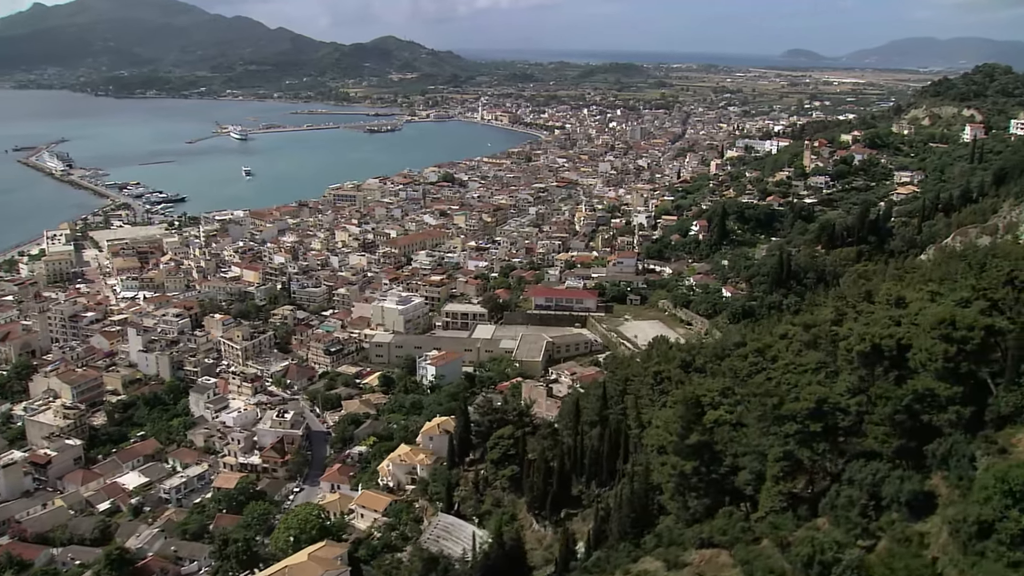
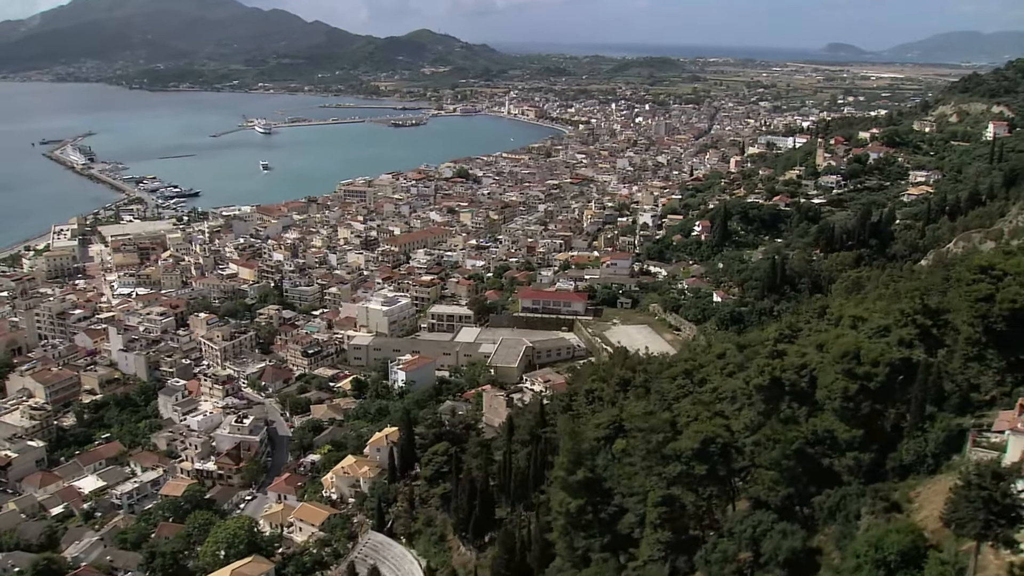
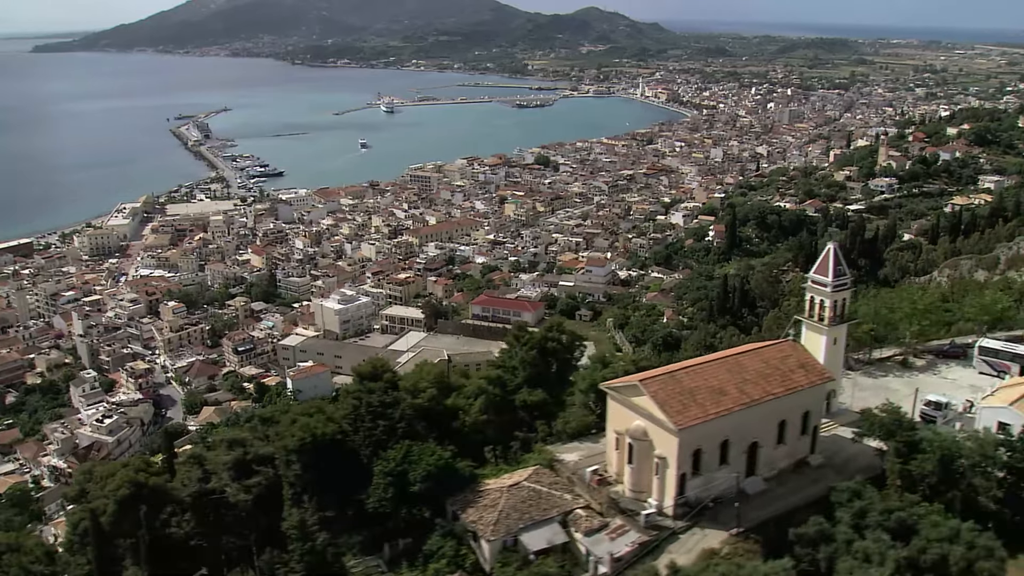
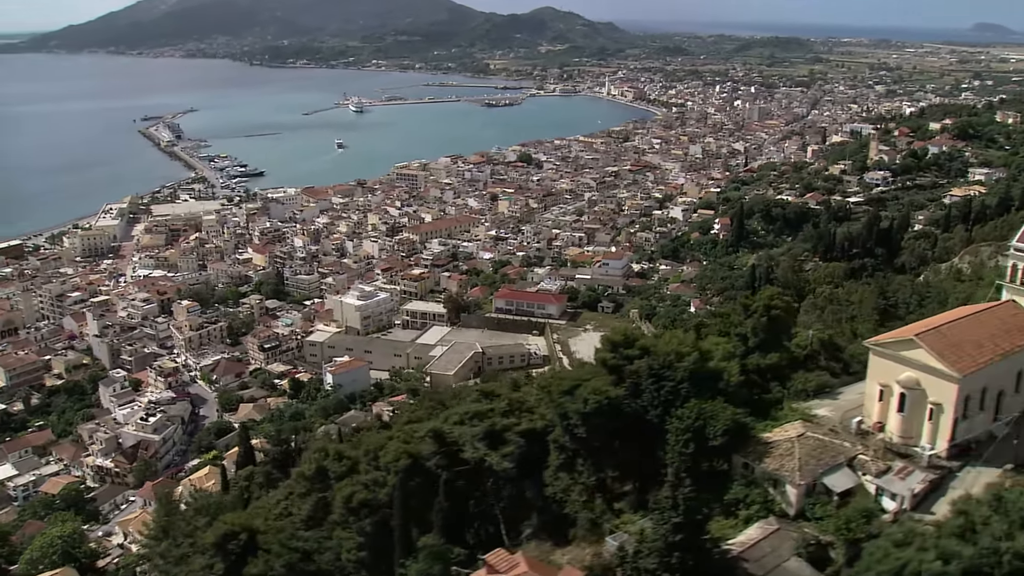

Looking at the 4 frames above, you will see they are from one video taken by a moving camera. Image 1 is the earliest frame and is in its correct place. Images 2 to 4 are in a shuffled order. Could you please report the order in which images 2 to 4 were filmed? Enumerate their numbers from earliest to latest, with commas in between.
2, 4, 3
